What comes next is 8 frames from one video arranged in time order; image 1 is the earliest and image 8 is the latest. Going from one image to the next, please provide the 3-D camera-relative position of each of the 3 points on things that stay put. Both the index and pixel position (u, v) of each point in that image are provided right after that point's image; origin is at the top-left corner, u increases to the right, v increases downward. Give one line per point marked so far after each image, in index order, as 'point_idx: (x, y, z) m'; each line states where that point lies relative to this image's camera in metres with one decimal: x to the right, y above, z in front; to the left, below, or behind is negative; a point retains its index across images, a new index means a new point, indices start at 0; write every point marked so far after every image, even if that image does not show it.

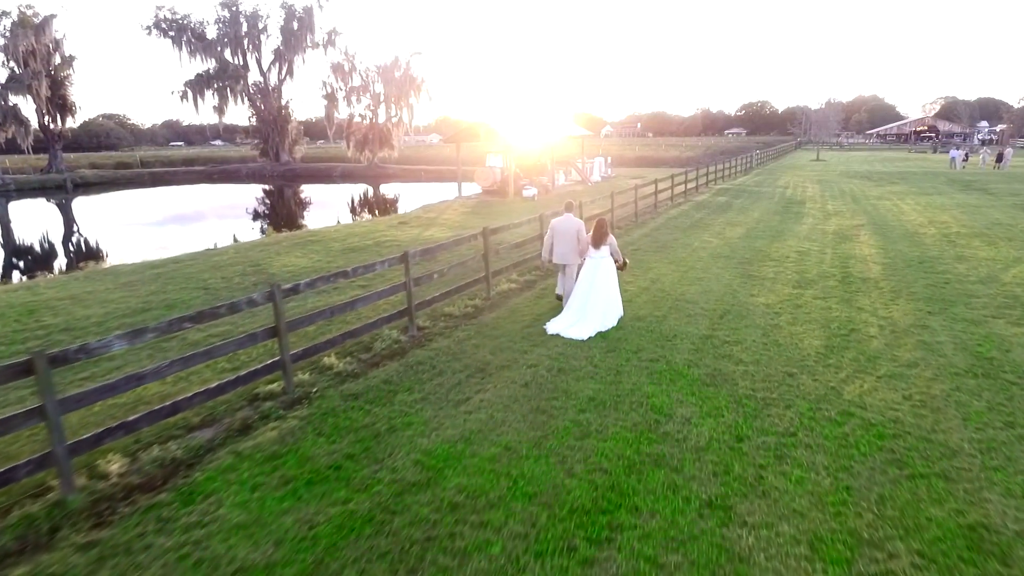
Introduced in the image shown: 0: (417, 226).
0: (-2.5, +1.6, +15.6) m
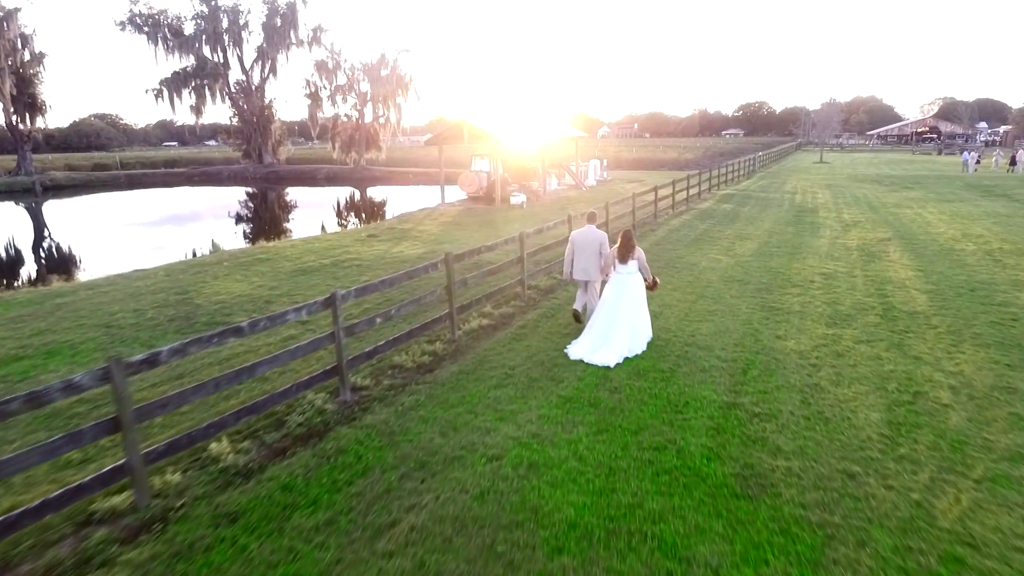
0: (-2.9, +1.1, +13.9) m
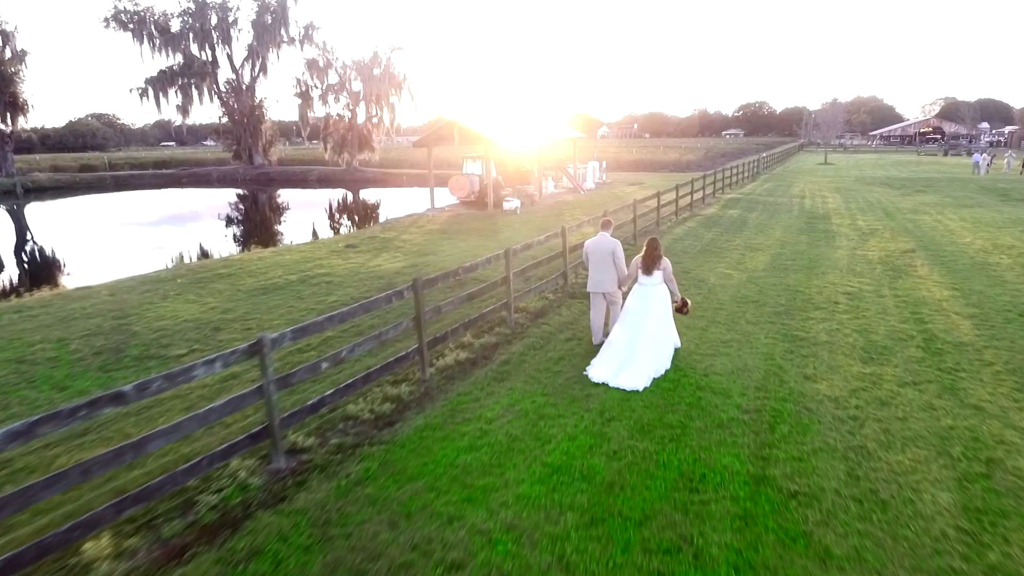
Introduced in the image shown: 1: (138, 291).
0: (-3.1, +0.8, +12.7) m
1: (-6.0, 0.0, +9.4) m
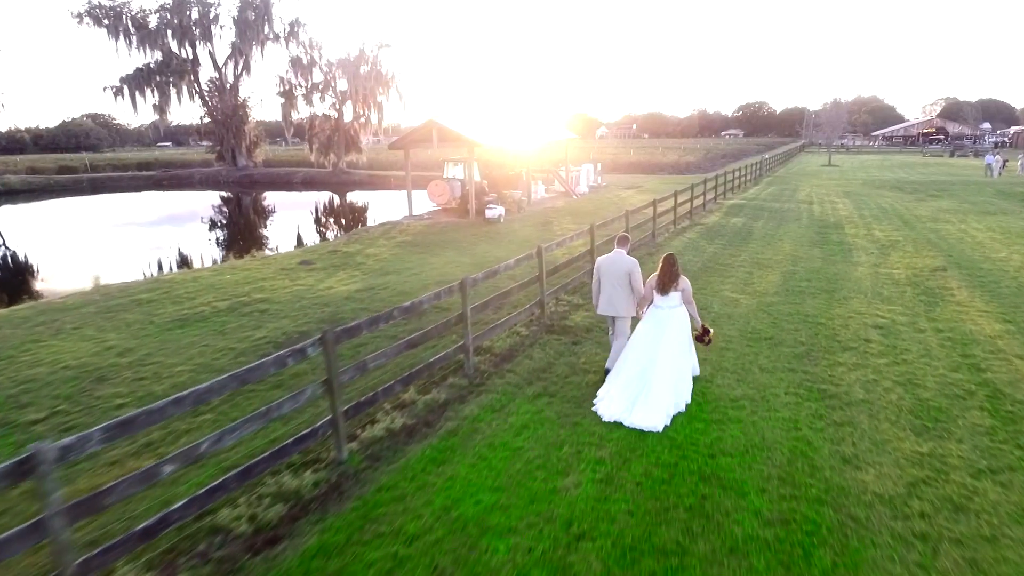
0: (-3.5, +0.4, +11.2) m
1: (-6.5, -0.5, +7.9) m
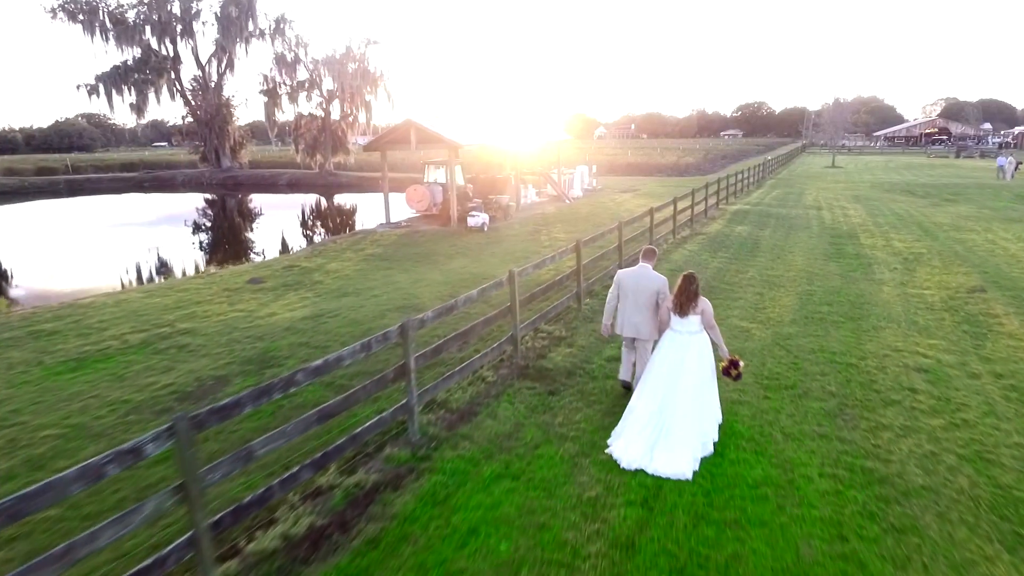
0: (-3.9, 0.0, +9.8) m
1: (-6.8, -0.8, +6.5) m
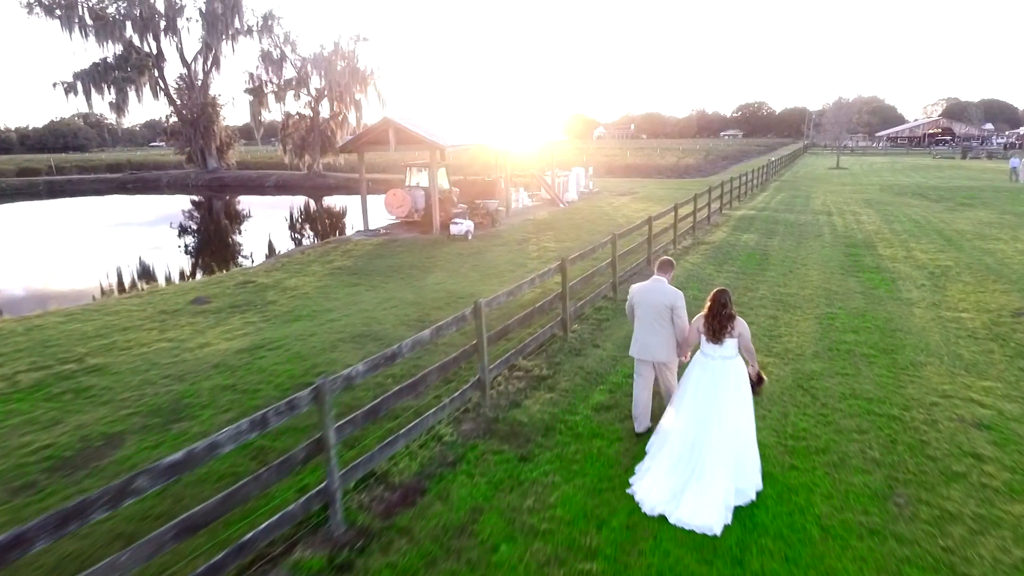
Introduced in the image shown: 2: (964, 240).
0: (-4.3, -0.3, +8.6) m
1: (-7.1, -1.2, +5.3) m
2: (+10.6, +1.1, +13.9) m
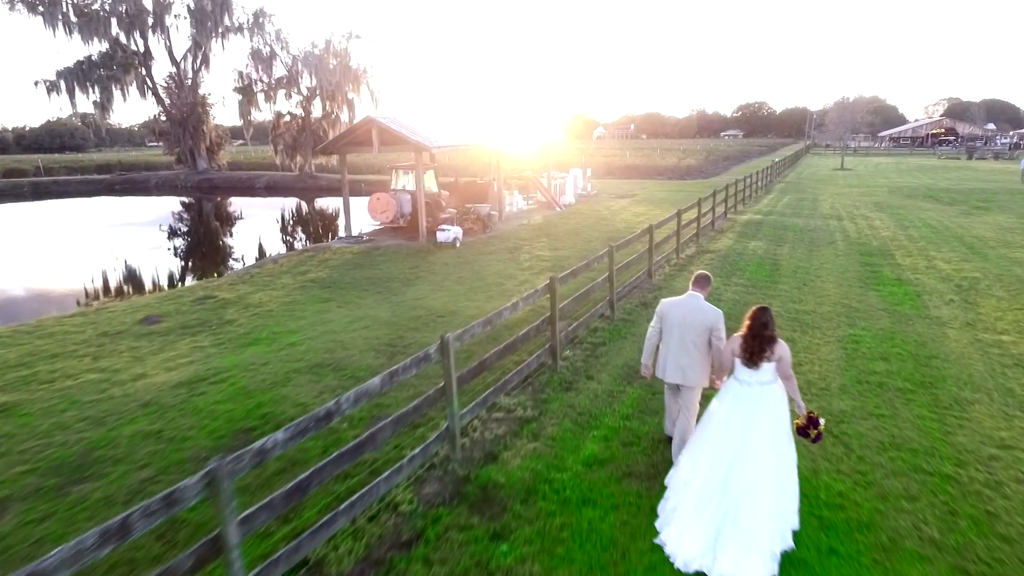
0: (-4.4, -0.6, +7.7) m
1: (-7.3, -1.4, +4.3) m
2: (+10.4, +0.9, +12.9) m
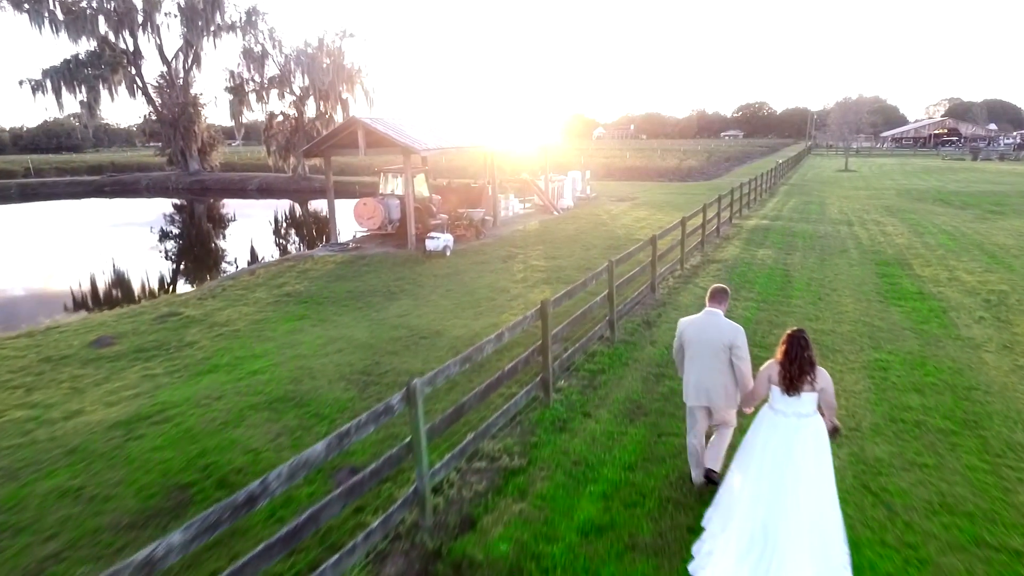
0: (-4.6, -0.8, +6.9) m
1: (-7.5, -1.6, +3.6) m
2: (+10.3, +0.7, +12.2) m
